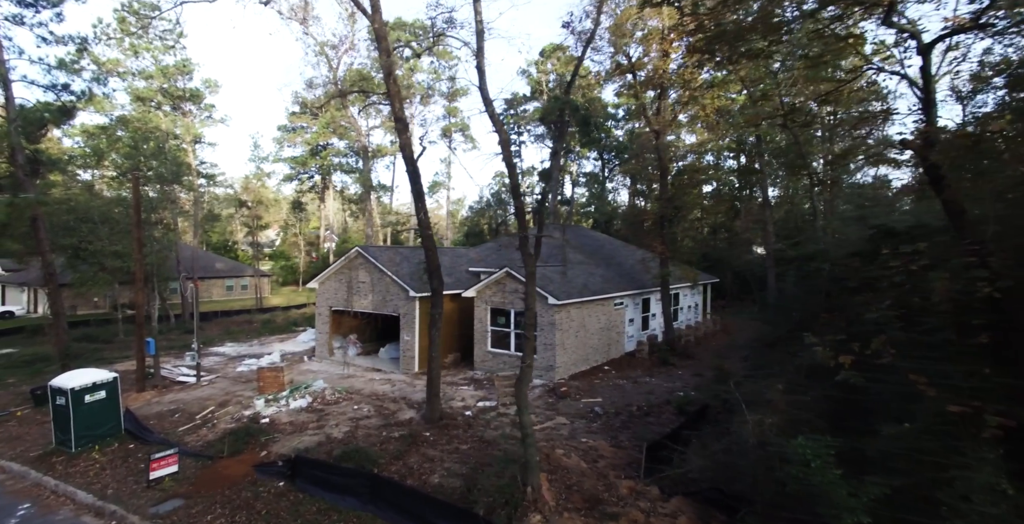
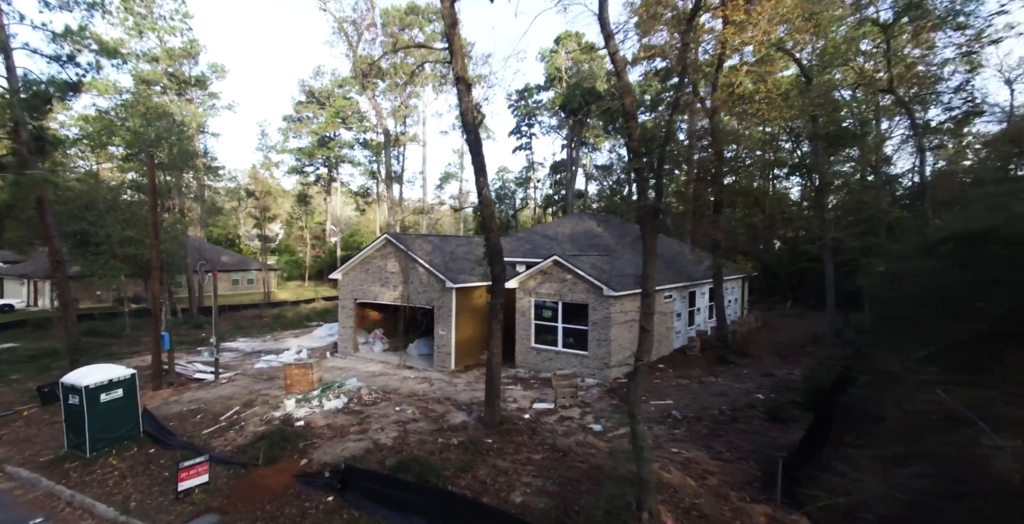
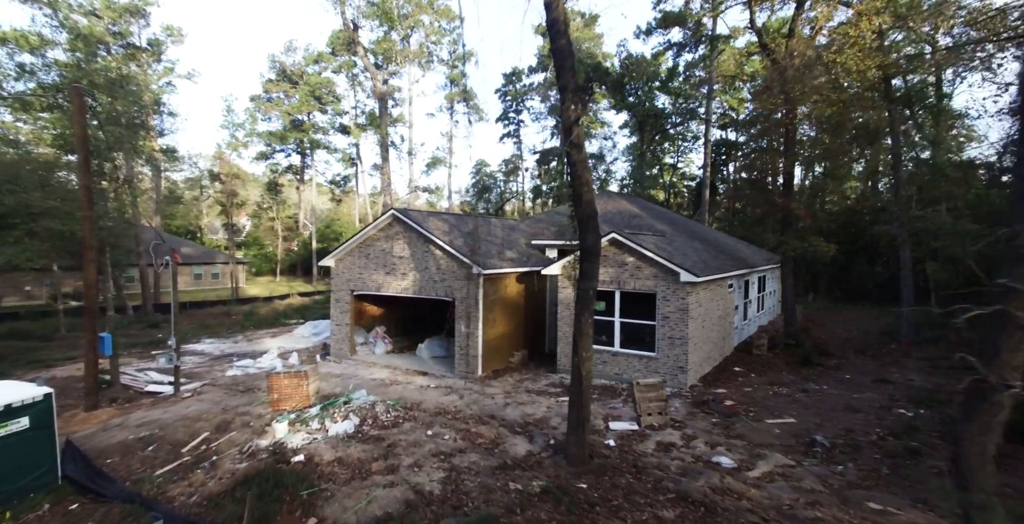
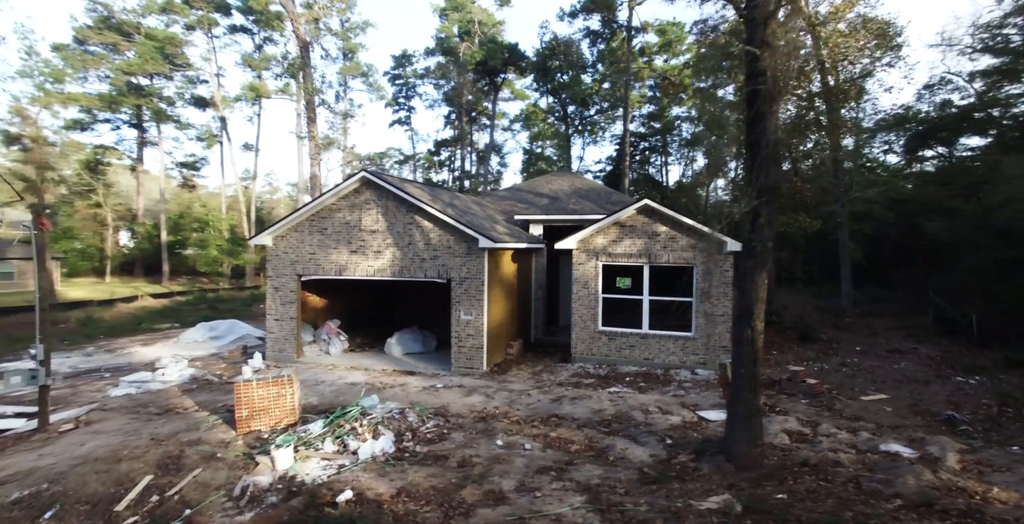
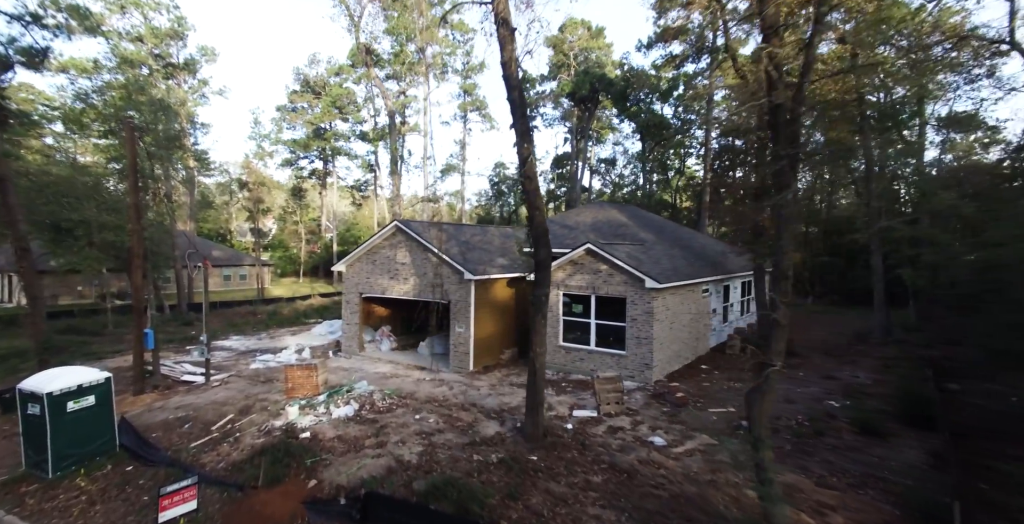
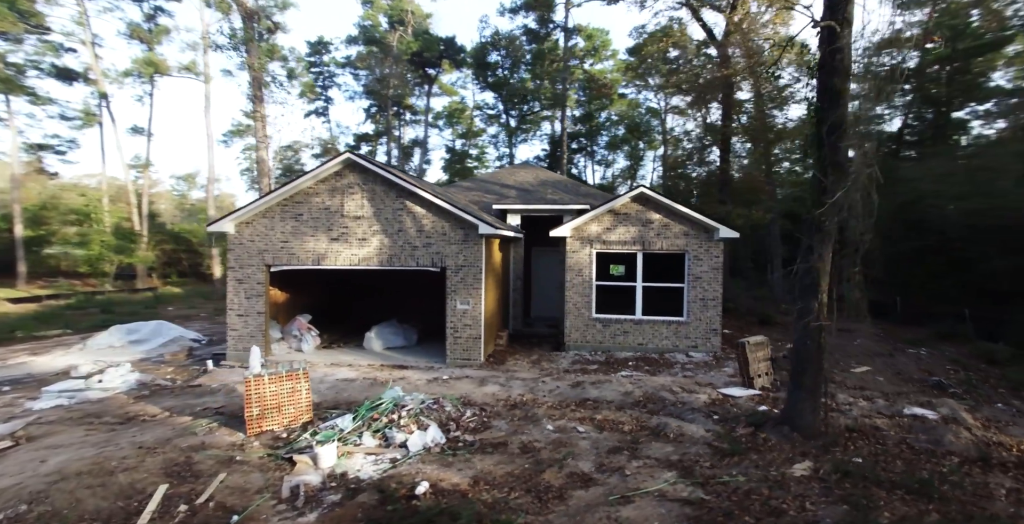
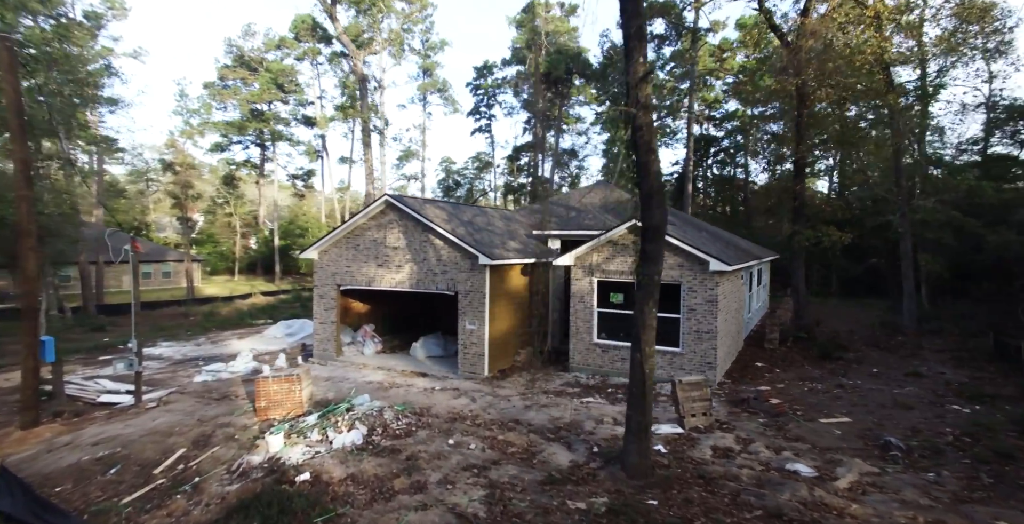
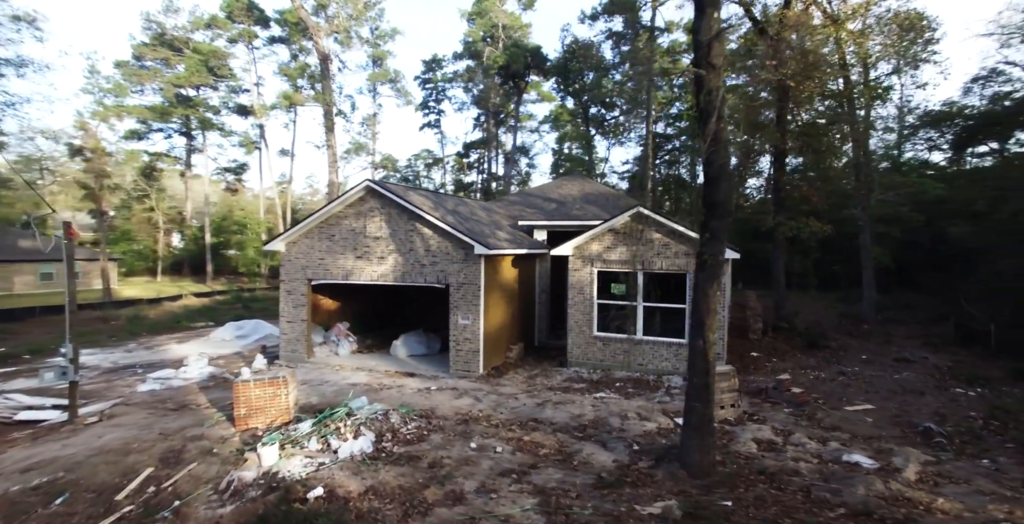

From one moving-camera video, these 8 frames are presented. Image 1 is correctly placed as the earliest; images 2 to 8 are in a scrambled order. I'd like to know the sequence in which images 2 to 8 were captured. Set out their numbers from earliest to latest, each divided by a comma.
2, 5, 3, 7, 8, 4, 6
